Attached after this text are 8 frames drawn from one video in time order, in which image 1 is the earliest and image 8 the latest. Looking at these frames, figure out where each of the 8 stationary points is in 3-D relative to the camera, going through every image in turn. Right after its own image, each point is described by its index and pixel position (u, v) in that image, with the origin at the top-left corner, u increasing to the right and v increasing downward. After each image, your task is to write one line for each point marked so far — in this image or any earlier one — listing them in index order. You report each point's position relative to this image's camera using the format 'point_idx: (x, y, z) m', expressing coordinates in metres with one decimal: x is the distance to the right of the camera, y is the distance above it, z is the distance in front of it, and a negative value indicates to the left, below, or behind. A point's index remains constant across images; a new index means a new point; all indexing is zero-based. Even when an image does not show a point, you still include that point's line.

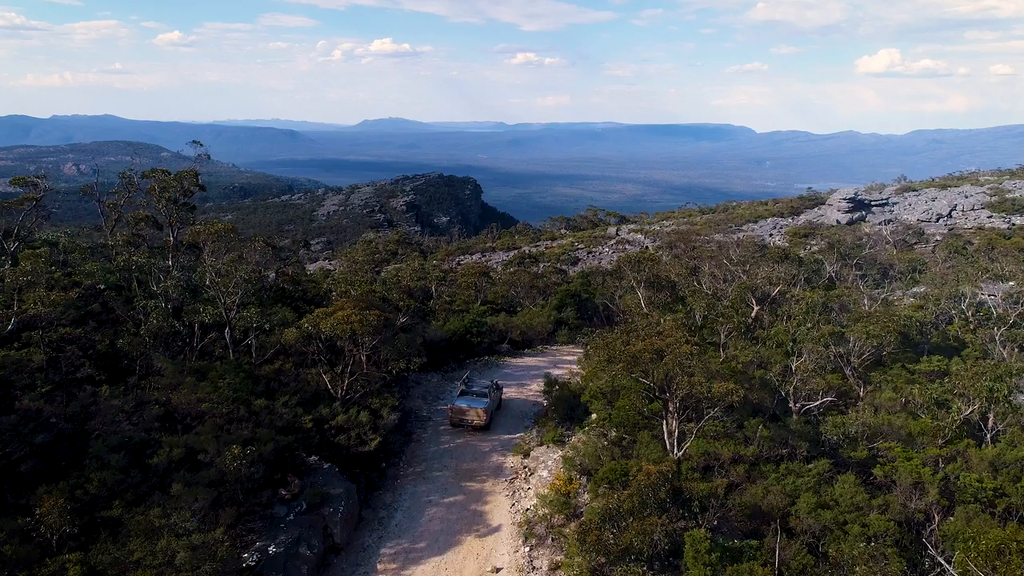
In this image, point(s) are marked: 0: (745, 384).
0: (+3.6, -1.5, +13.8) m
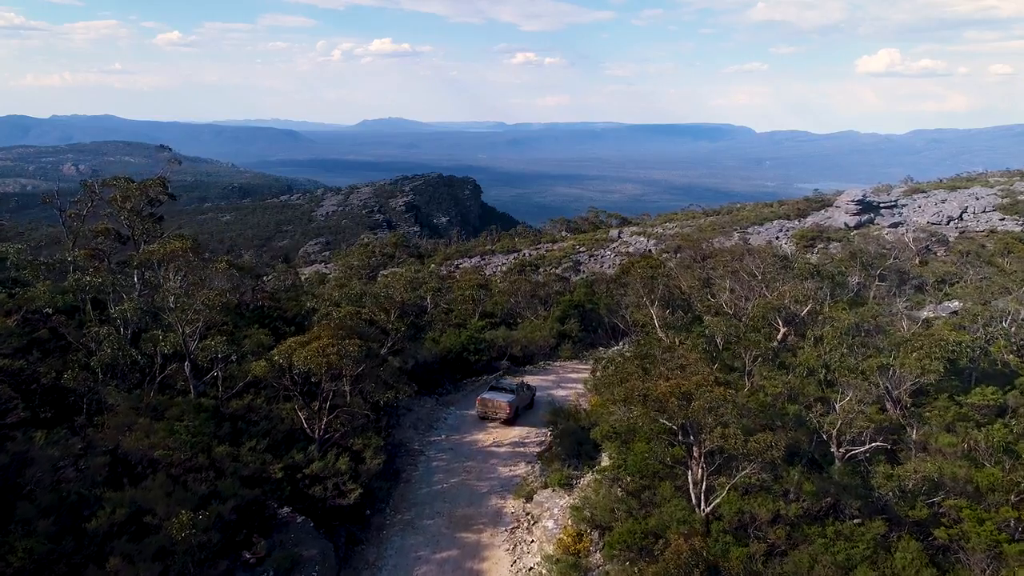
0: (+3.6, -1.9, +12.1) m
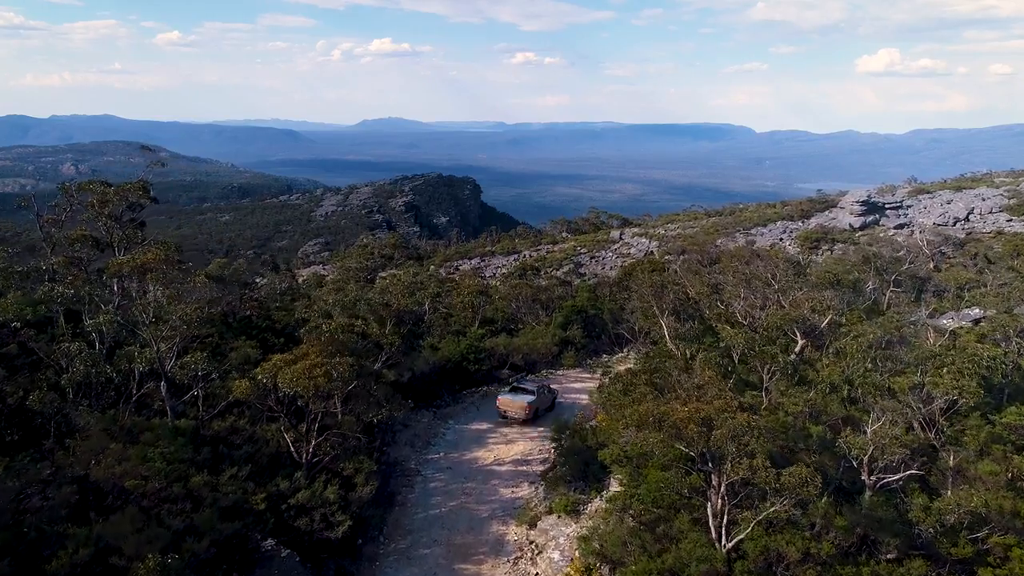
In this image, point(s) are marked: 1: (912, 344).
0: (+3.6, -2.0, +11.2) m
1: (+6.8, -0.9, +15.1) m
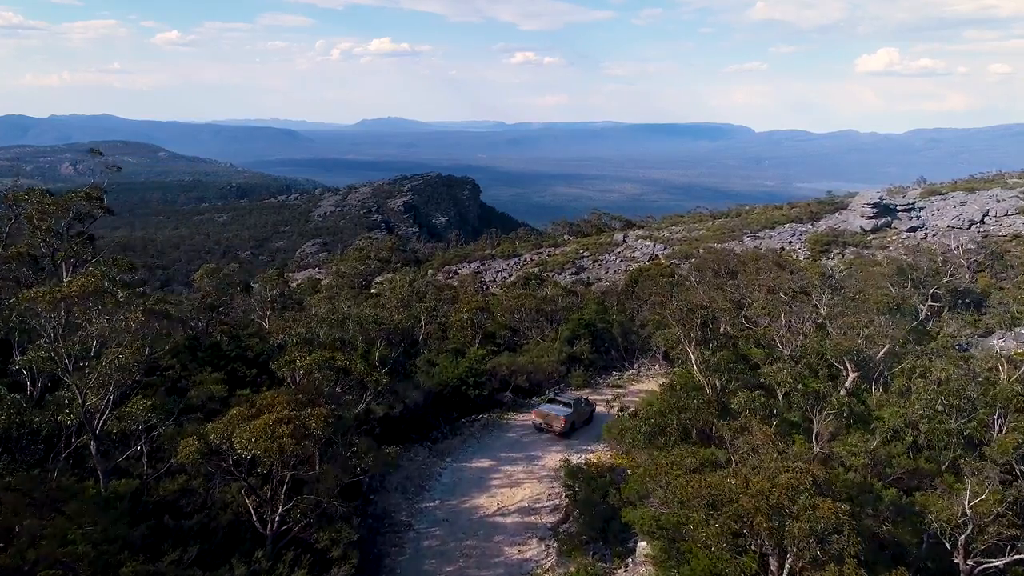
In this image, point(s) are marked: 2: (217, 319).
0: (+3.7, -2.4, +9.2) m
1: (+6.9, -1.3, +13.1) m
2: (-5.5, -0.4, +16.8) m
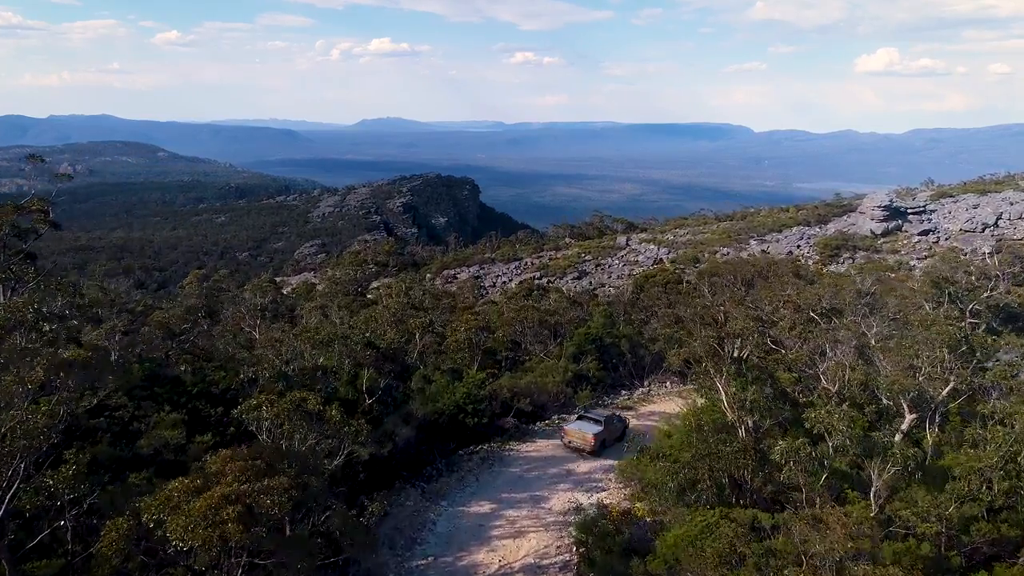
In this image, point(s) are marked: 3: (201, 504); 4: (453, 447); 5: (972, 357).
0: (+3.8, -2.7, +7.5) m
1: (+6.9, -1.7, +11.3) m
2: (-5.5, -0.8, +15.1) m
3: (-2.4, -1.7, +6.9) m
4: (-1.1, -3.0, +17.0) m
5: (+6.7, -1.2, +13.1) m
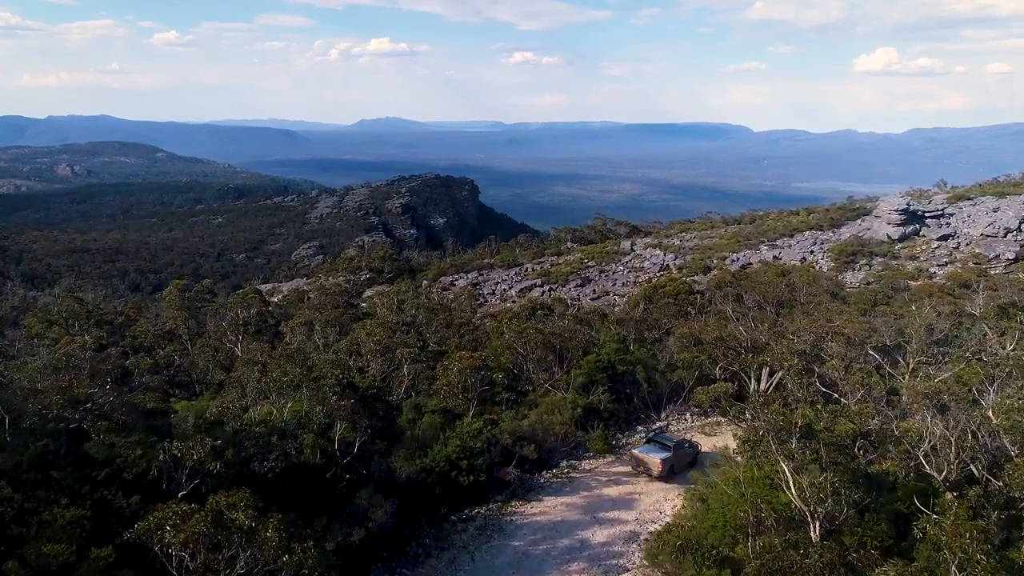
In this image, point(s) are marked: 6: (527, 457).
0: (+3.8, -3.3, +4.7) m
1: (+7.0, -2.2, +8.6) m
2: (-5.4, -1.3, +12.3) m
3: (-2.4, -2.2, +4.2) m
4: (-1.1, -3.6, +14.2) m
5: (+6.7, -1.8, +10.3) m
6: (+0.3, -3.3, +17.5) m
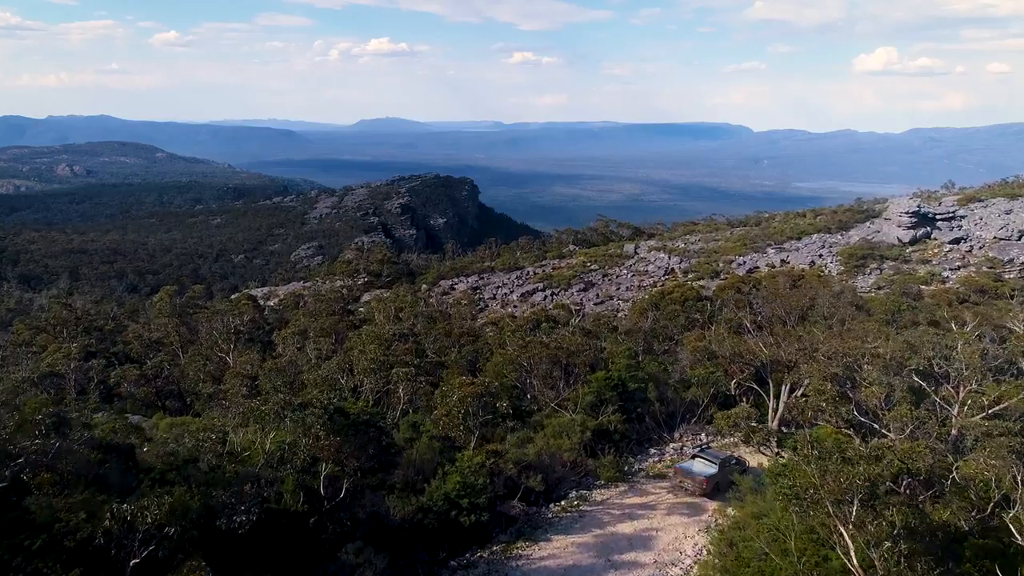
0: (+3.9, -3.6, +3.3) m
1: (+7.0, -2.5, +7.1) m
2: (-5.4, -1.6, +10.9) m
3: (-2.3, -2.5, +2.8) m
4: (-1.0, -3.9, +12.8) m
5: (+6.8, -2.0, +8.9) m
6: (+0.4, -3.6, +16.1) m
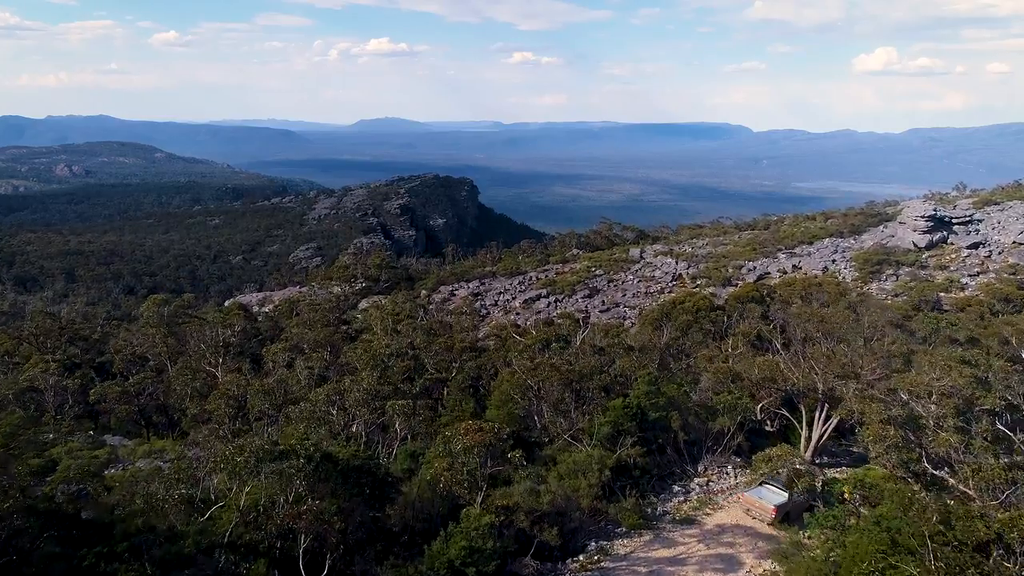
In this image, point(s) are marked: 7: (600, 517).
0: (+4.1, -4.0, +1.3) m
1: (+7.2, -2.9, +5.2) m
2: (-5.2, -2.0, +8.9) m
3: (-2.1, -2.9, +0.8) m
4: (-0.8, -4.3, +10.9) m
5: (+7.0, -2.5, +7.0) m
6: (+0.6, -4.0, +14.1) m
7: (+1.6, -3.9, +15.4) m
